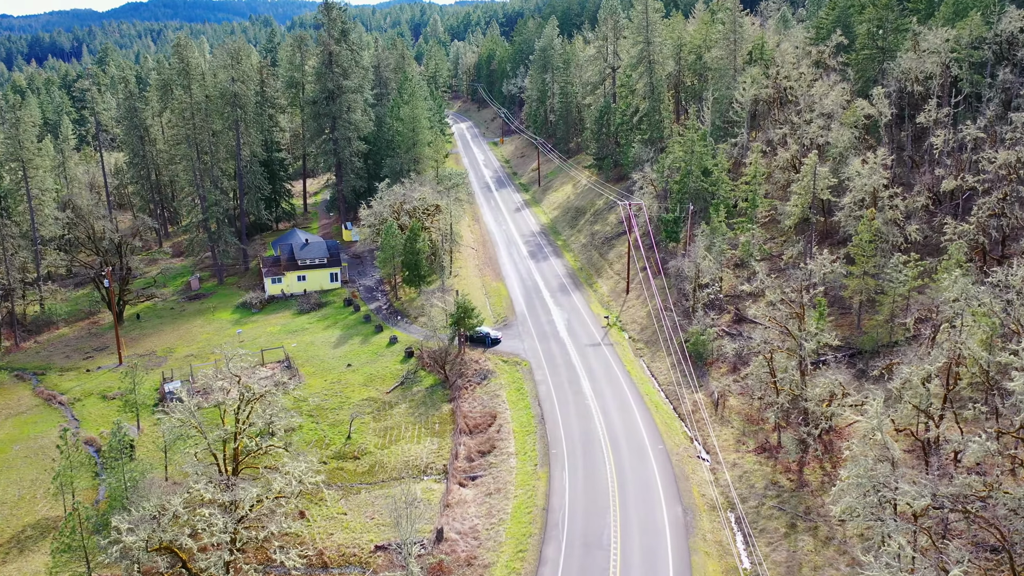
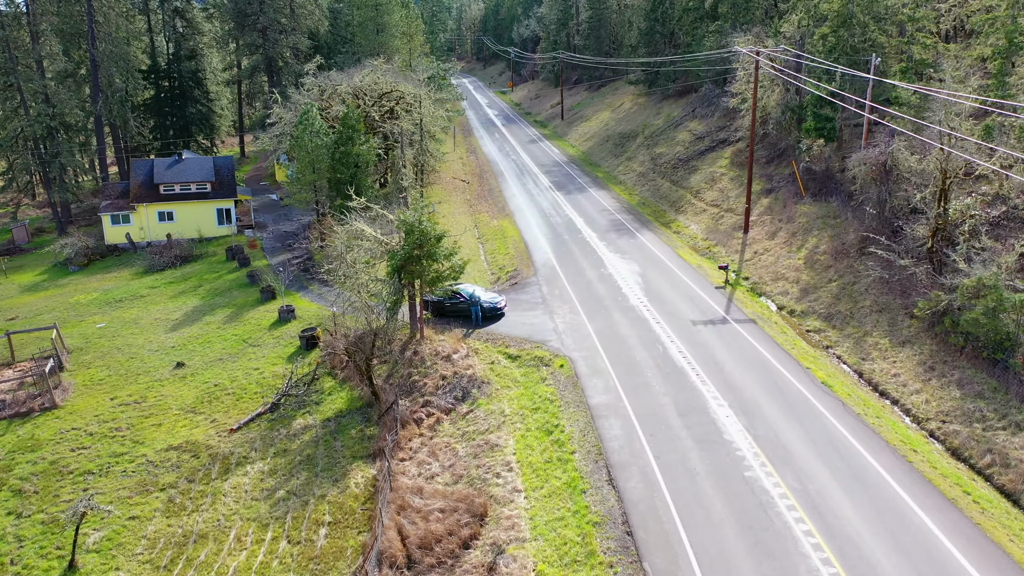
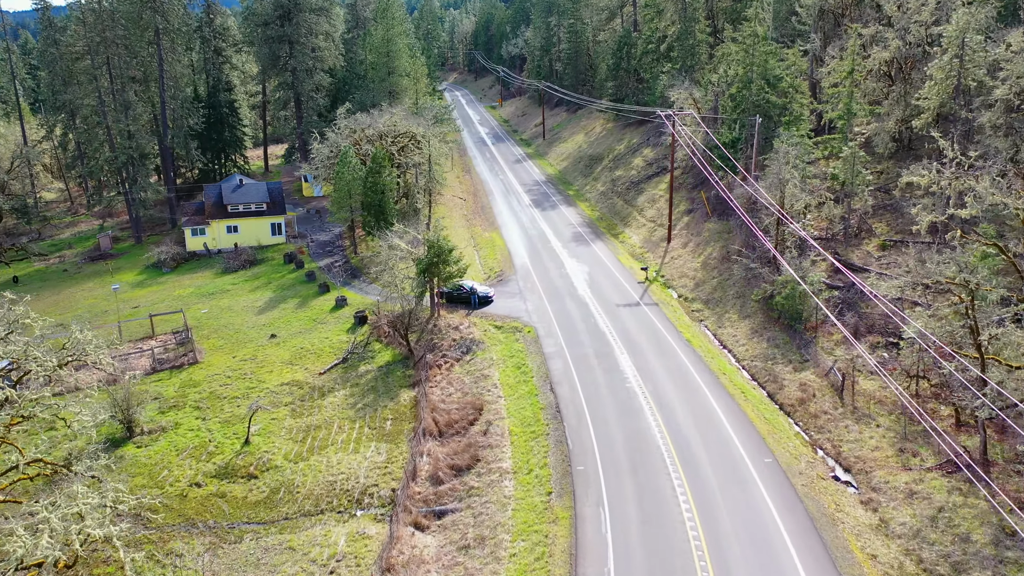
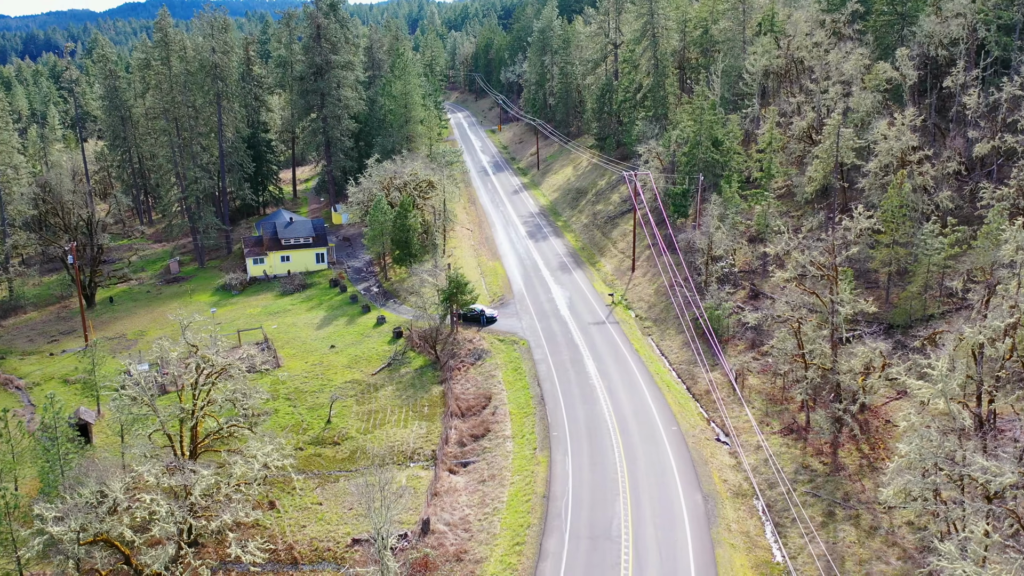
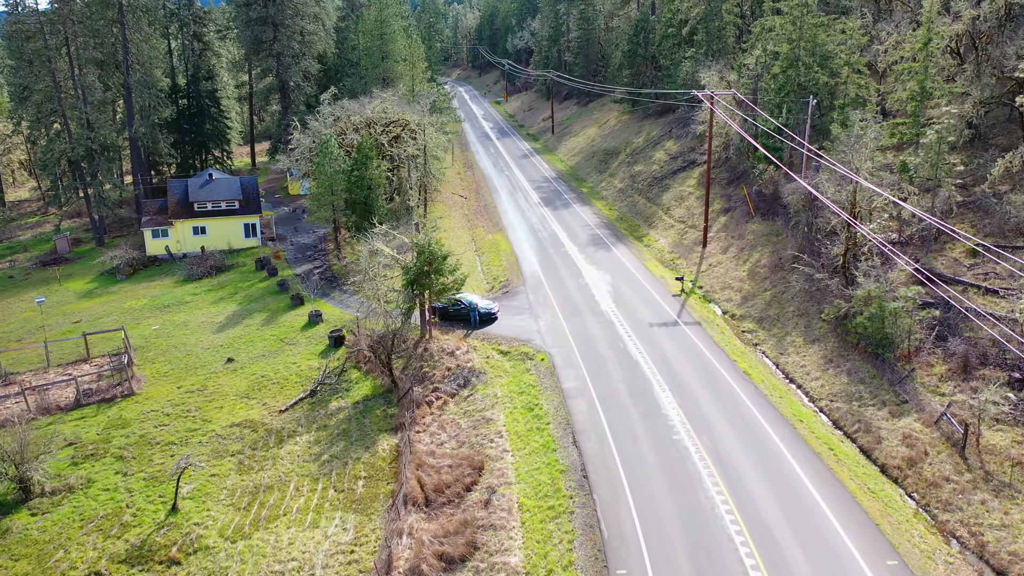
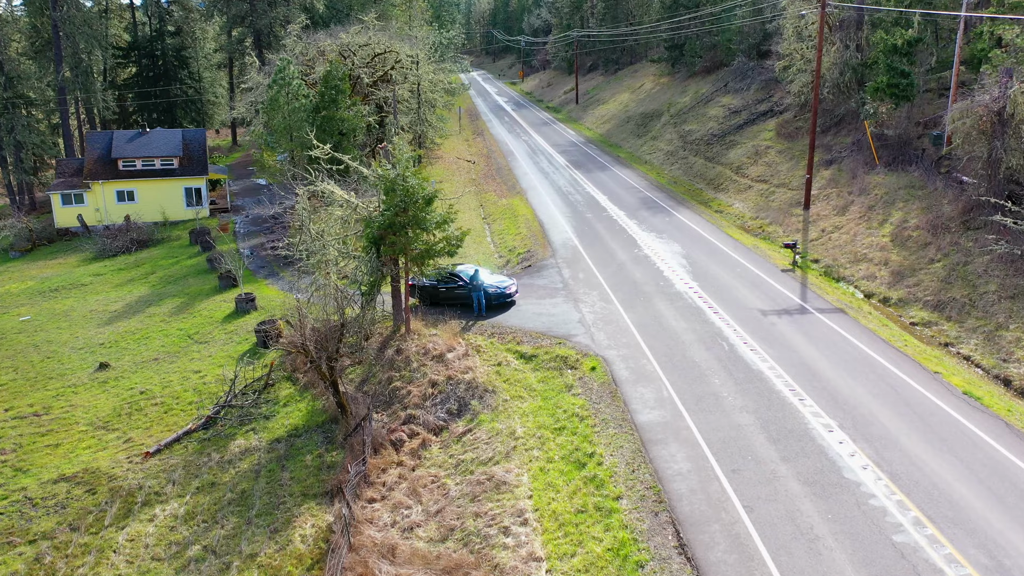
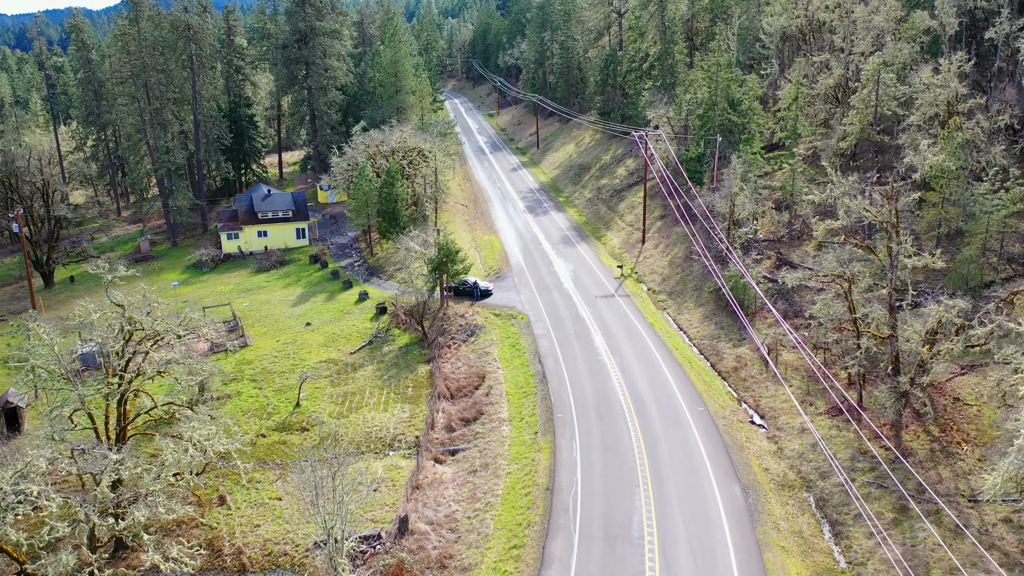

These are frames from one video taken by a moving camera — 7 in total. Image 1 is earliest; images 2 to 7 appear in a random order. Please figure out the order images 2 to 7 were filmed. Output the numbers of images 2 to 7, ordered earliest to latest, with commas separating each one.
4, 7, 3, 5, 2, 6
